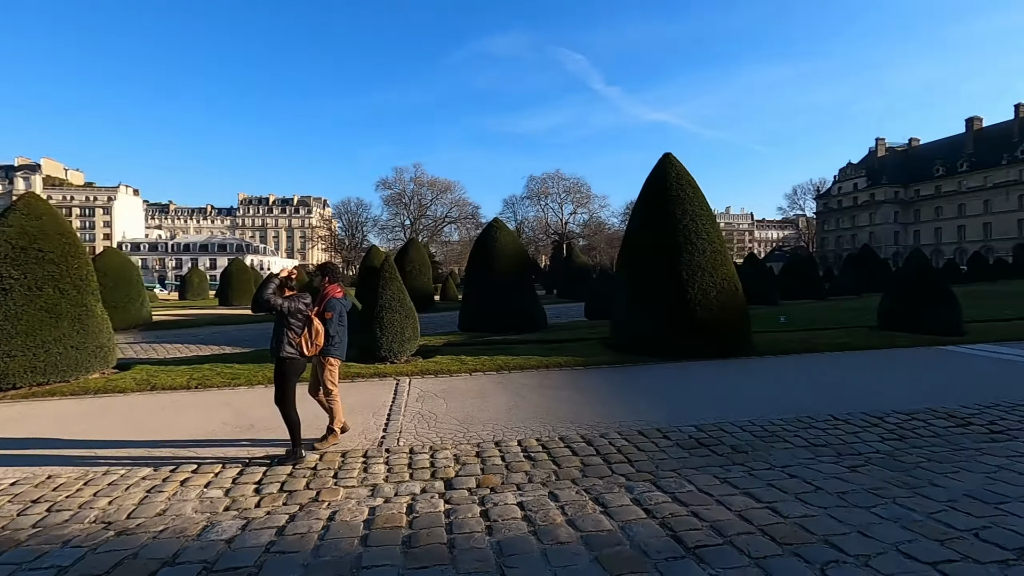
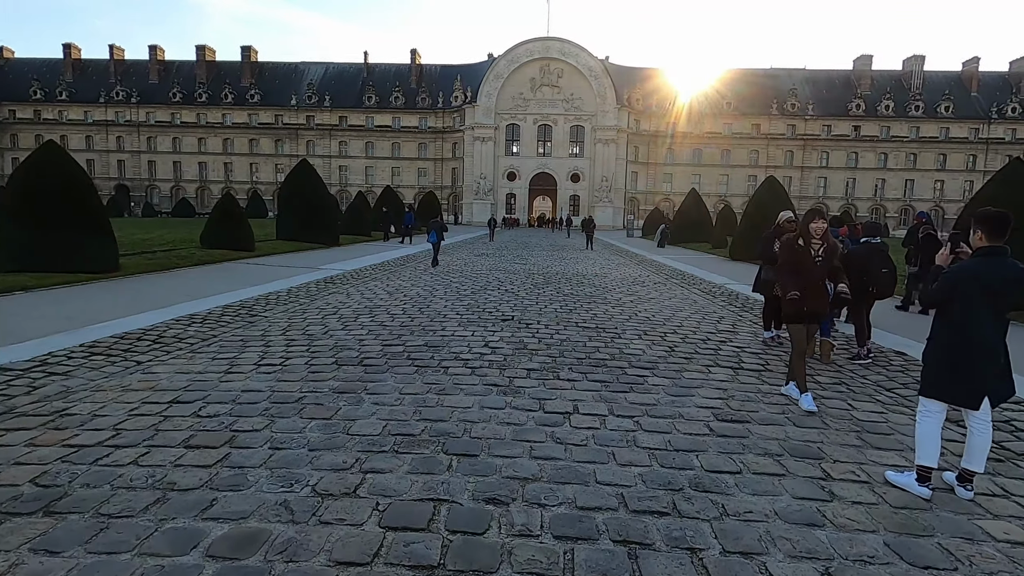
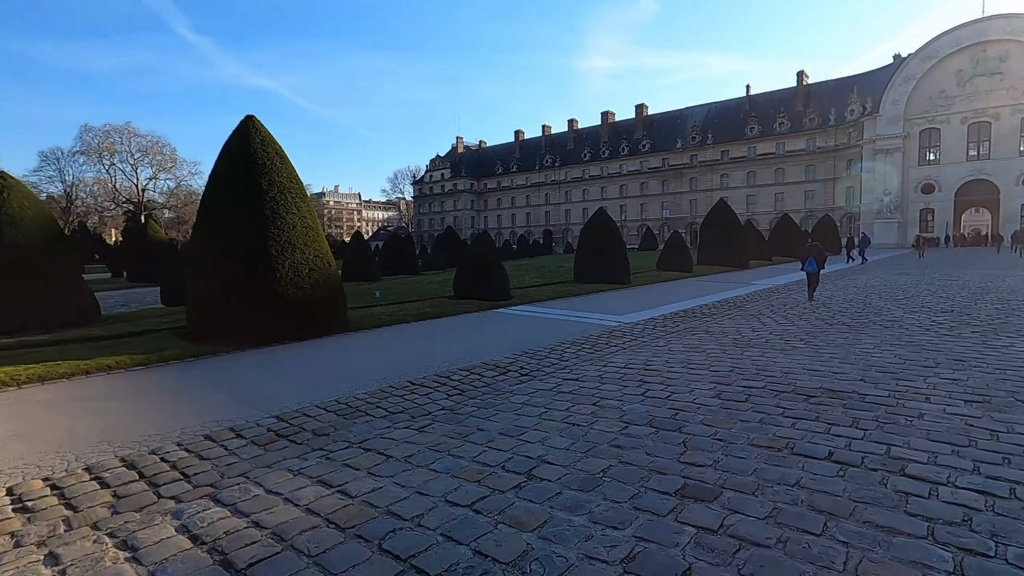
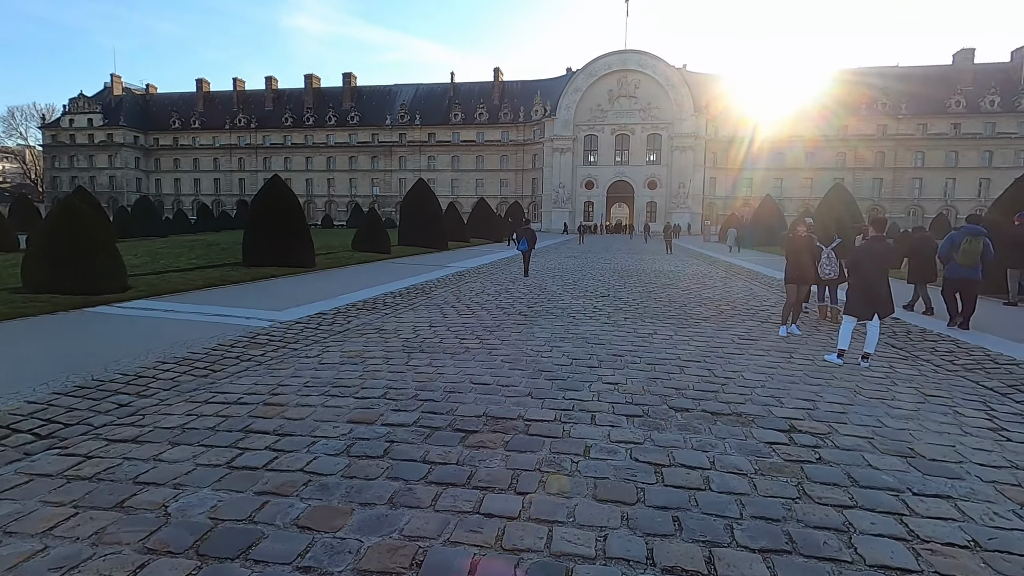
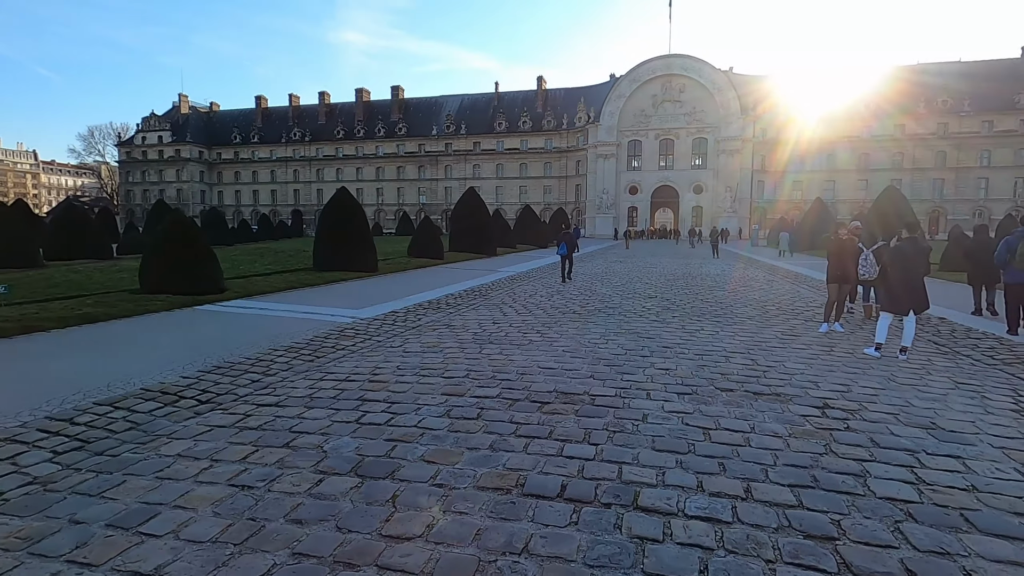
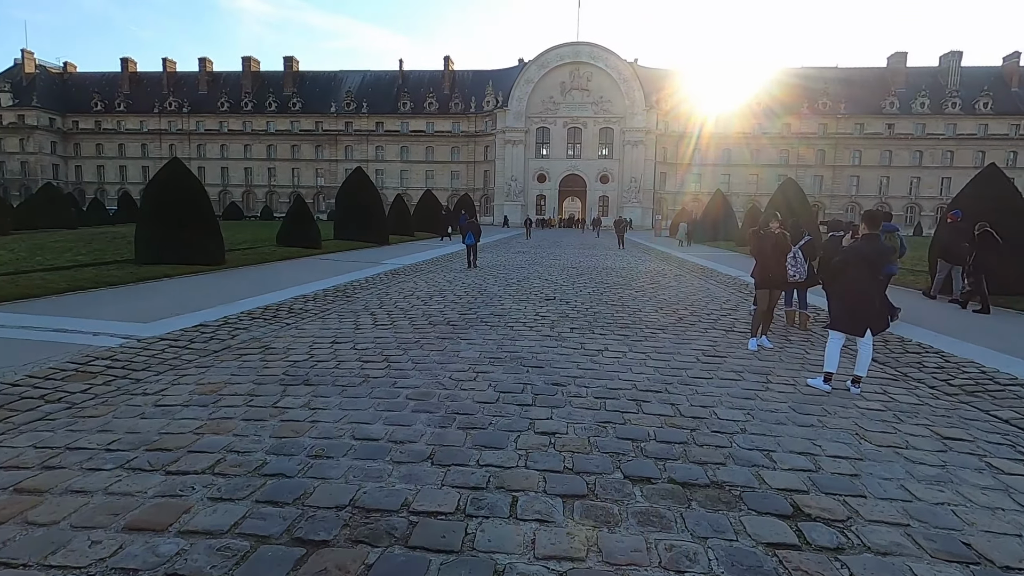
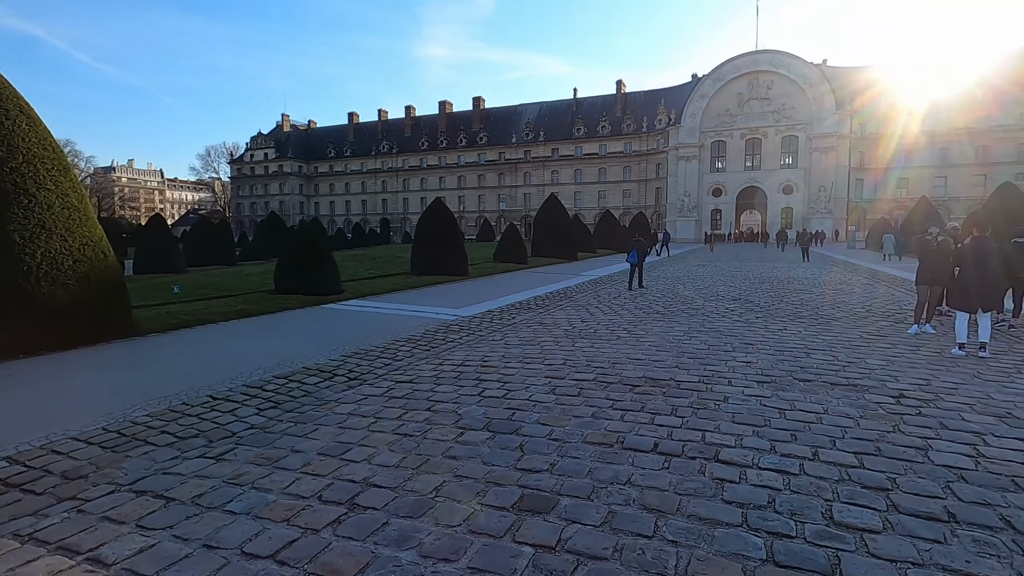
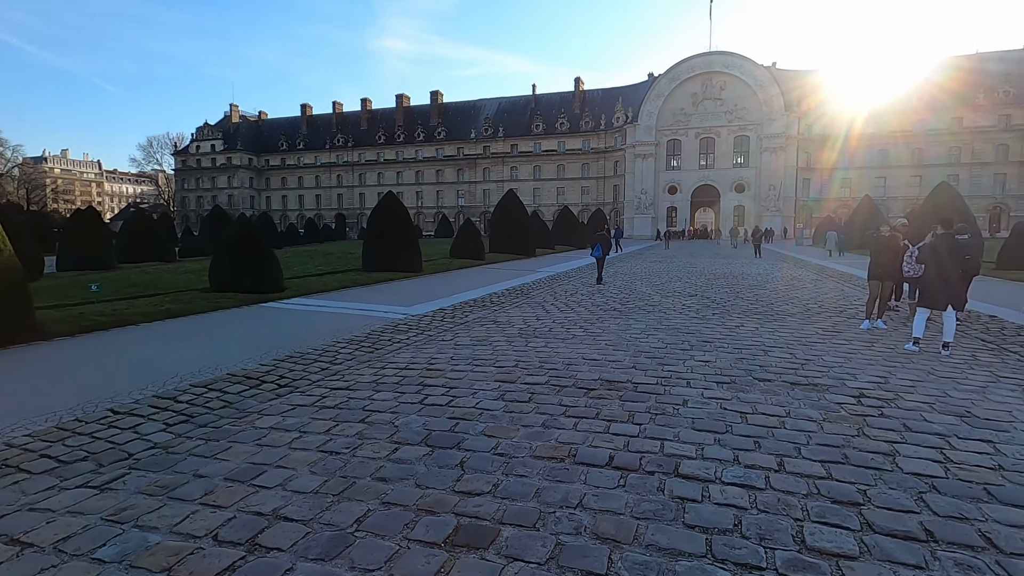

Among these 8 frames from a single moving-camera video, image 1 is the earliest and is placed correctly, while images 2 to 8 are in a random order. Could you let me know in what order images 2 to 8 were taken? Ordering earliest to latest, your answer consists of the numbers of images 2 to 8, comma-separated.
3, 7, 8, 5, 4, 6, 2
